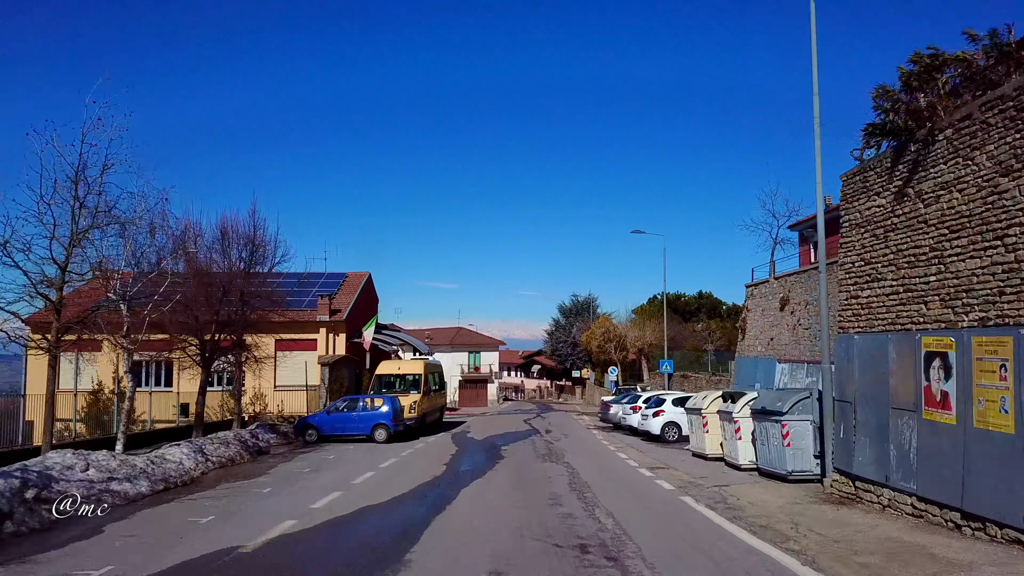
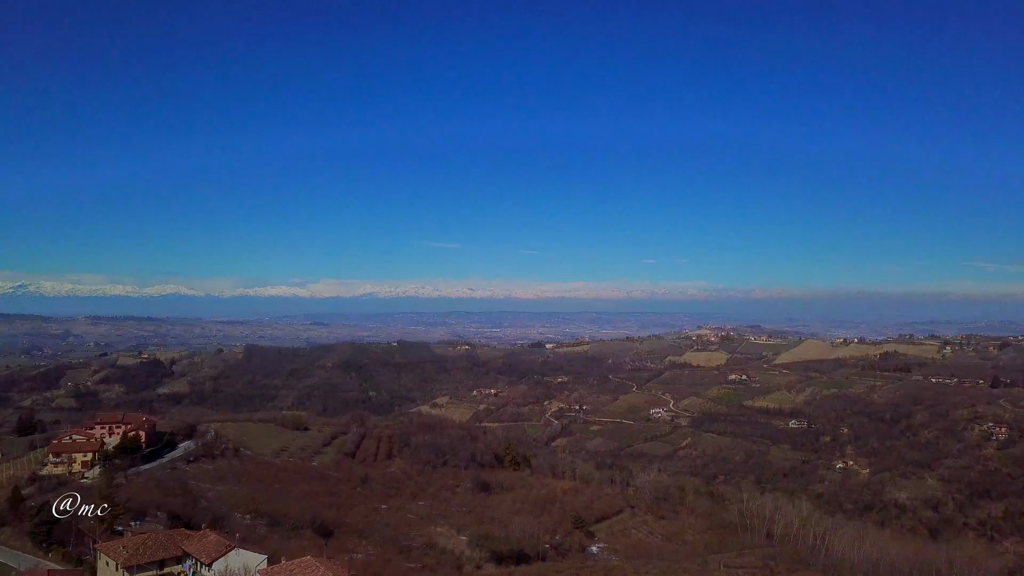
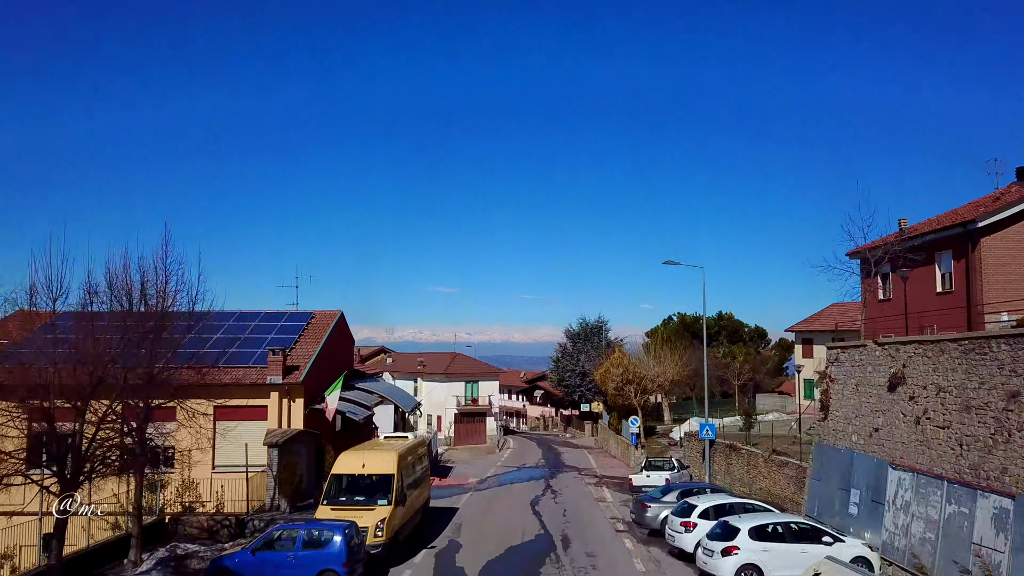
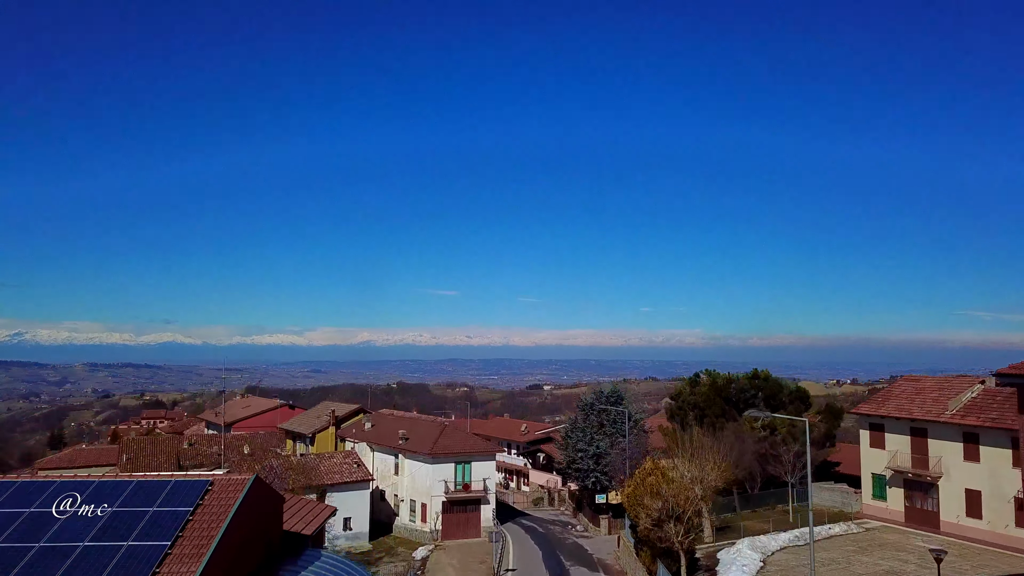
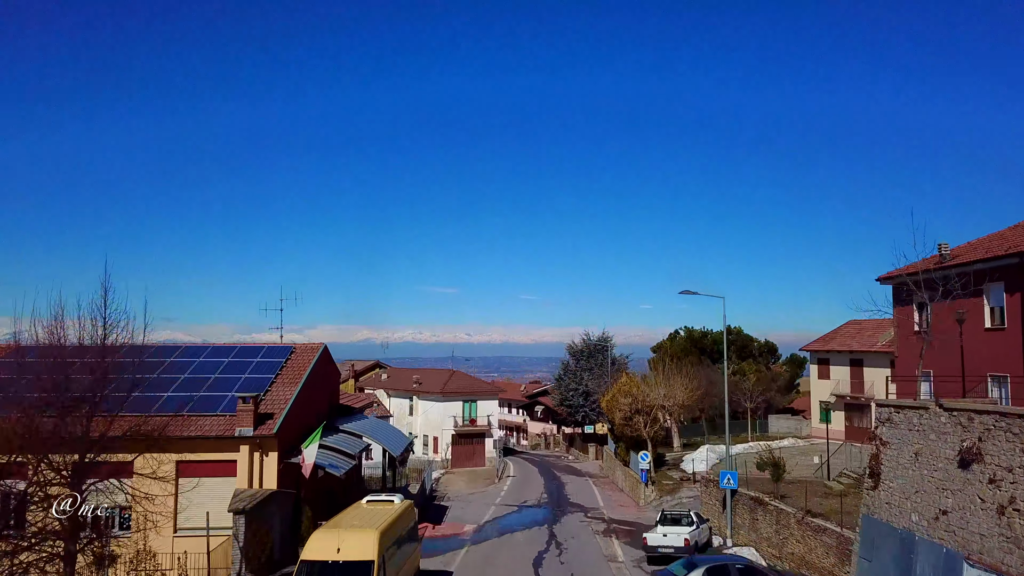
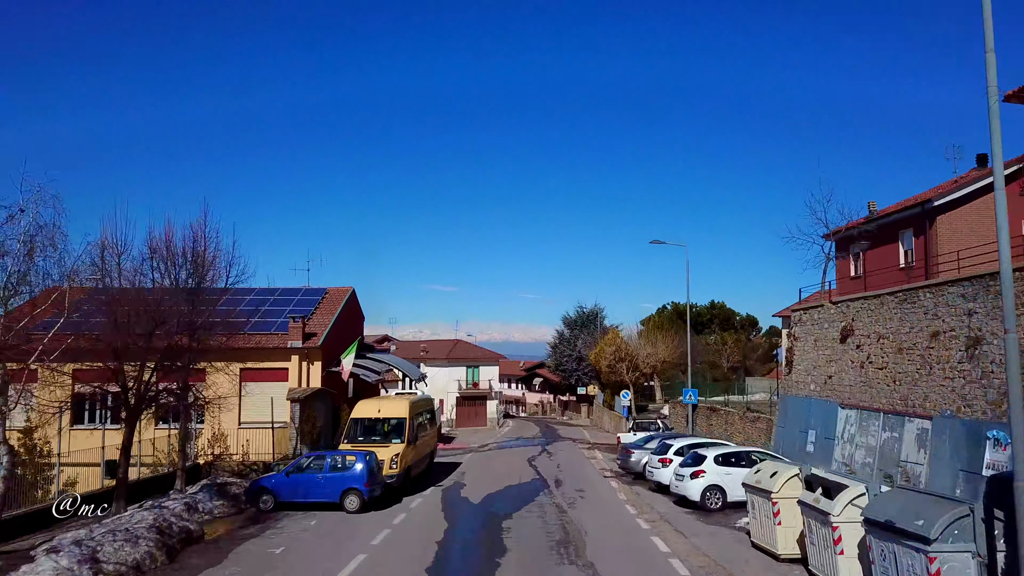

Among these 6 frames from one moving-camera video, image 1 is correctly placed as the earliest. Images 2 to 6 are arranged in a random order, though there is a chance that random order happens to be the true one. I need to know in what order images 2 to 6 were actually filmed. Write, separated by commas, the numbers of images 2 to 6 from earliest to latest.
6, 3, 5, 4, 2
